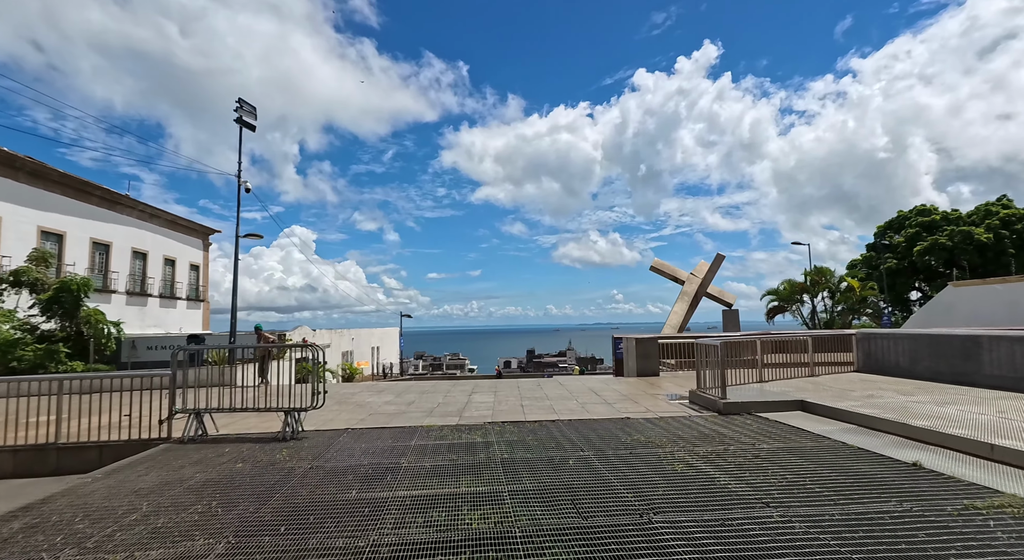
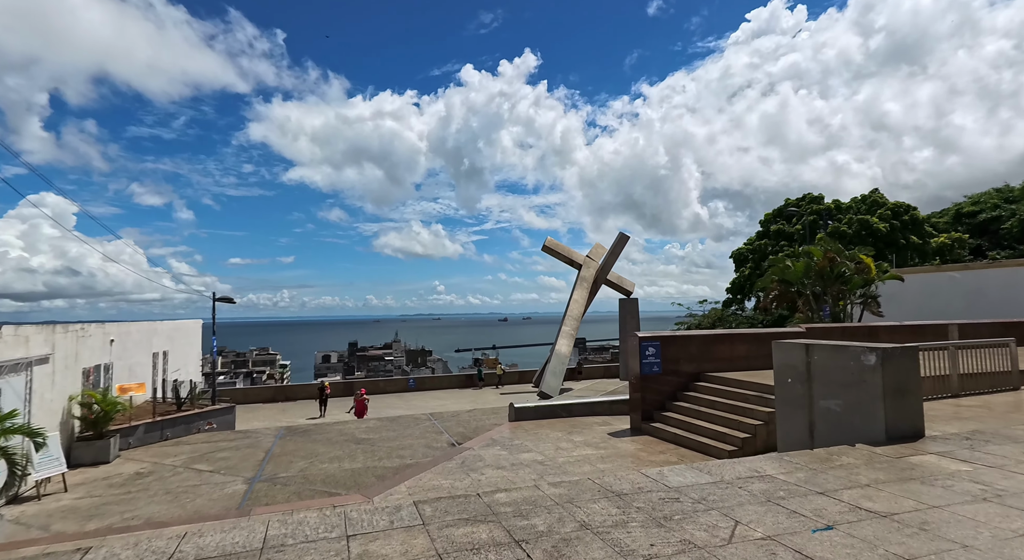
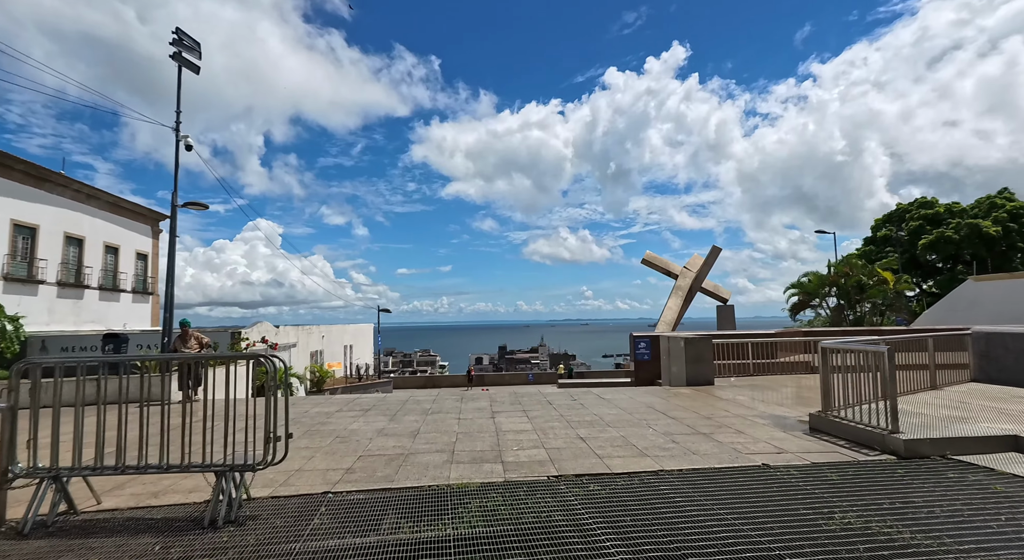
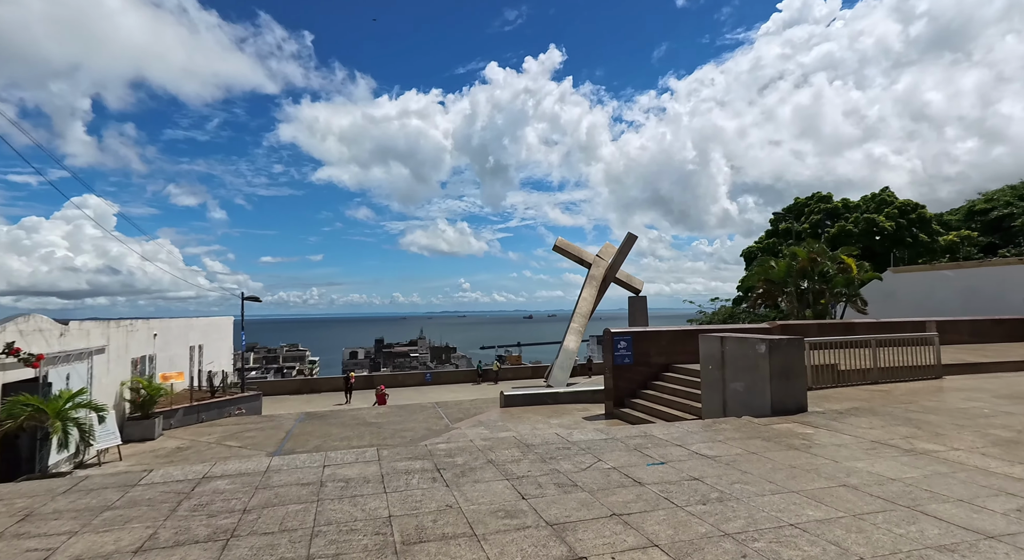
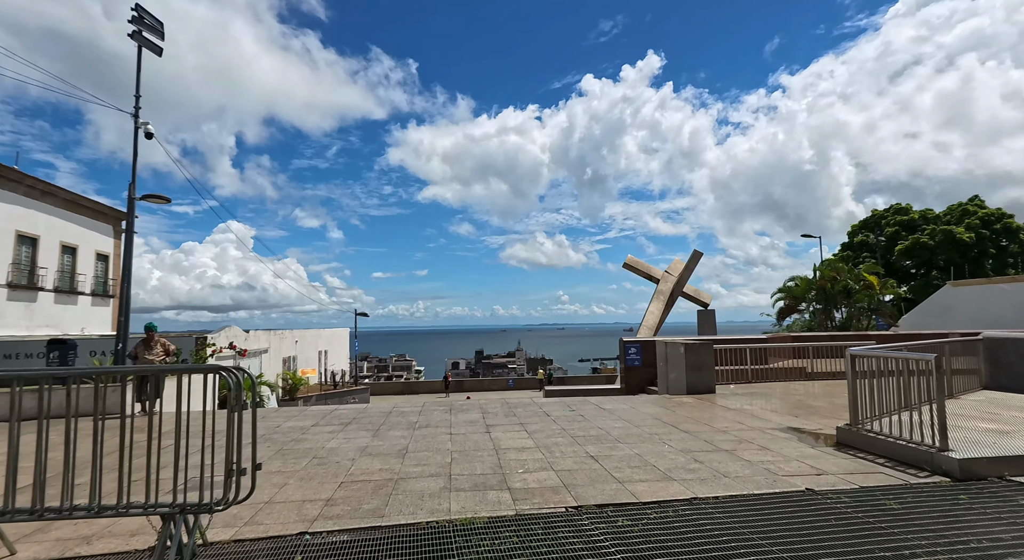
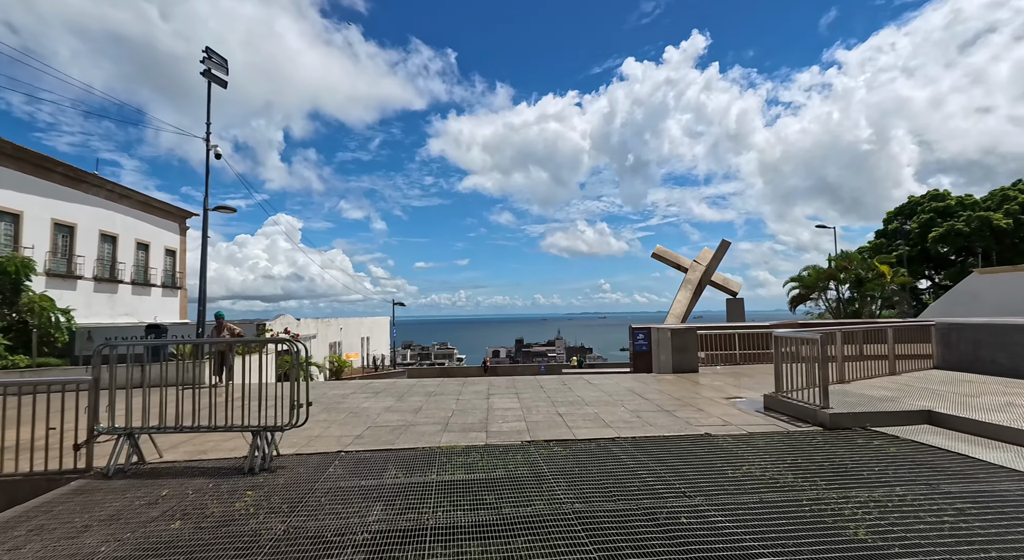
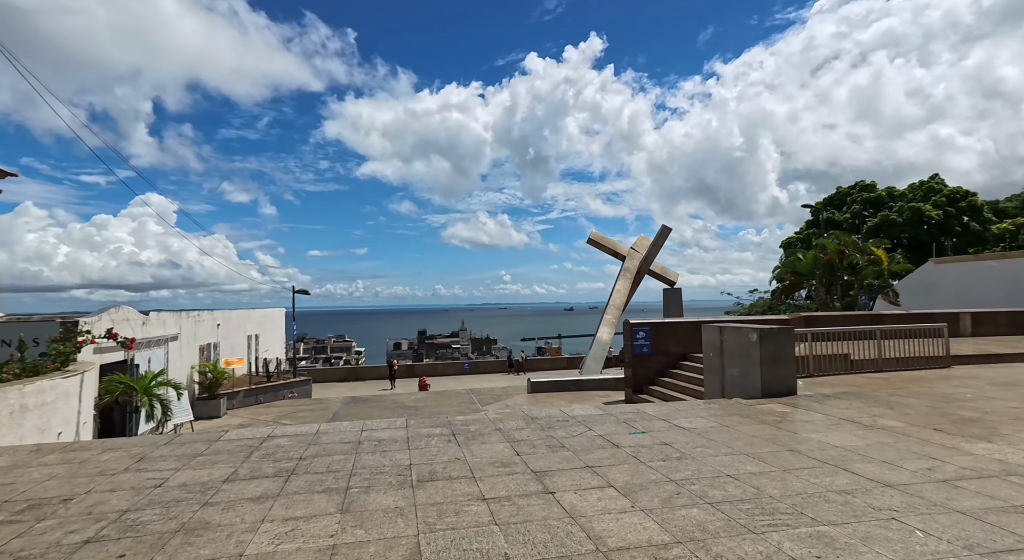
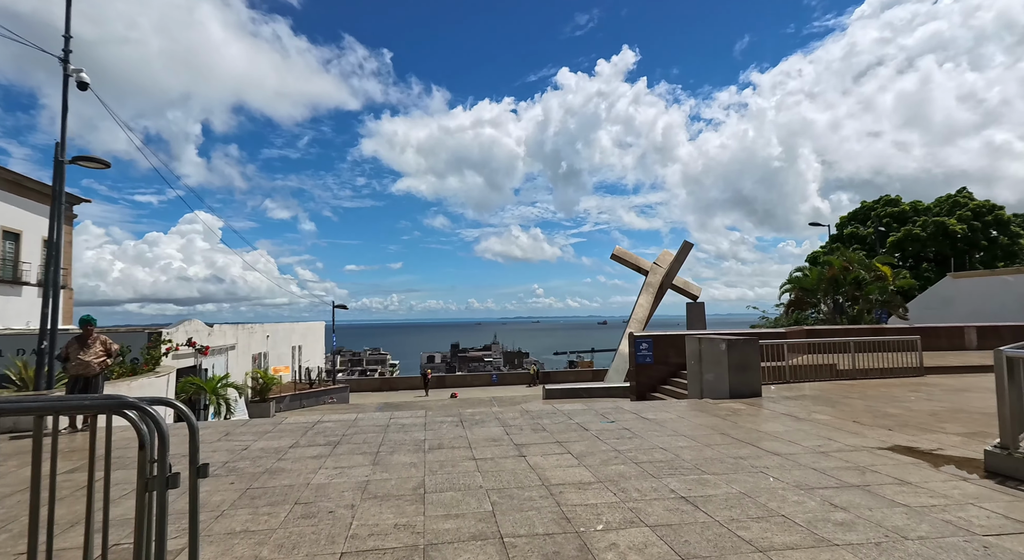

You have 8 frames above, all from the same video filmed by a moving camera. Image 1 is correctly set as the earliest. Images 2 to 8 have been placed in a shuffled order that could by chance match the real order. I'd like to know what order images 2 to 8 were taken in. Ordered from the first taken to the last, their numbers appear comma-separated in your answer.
6, 3, 5, 8, 7, 4, 2
